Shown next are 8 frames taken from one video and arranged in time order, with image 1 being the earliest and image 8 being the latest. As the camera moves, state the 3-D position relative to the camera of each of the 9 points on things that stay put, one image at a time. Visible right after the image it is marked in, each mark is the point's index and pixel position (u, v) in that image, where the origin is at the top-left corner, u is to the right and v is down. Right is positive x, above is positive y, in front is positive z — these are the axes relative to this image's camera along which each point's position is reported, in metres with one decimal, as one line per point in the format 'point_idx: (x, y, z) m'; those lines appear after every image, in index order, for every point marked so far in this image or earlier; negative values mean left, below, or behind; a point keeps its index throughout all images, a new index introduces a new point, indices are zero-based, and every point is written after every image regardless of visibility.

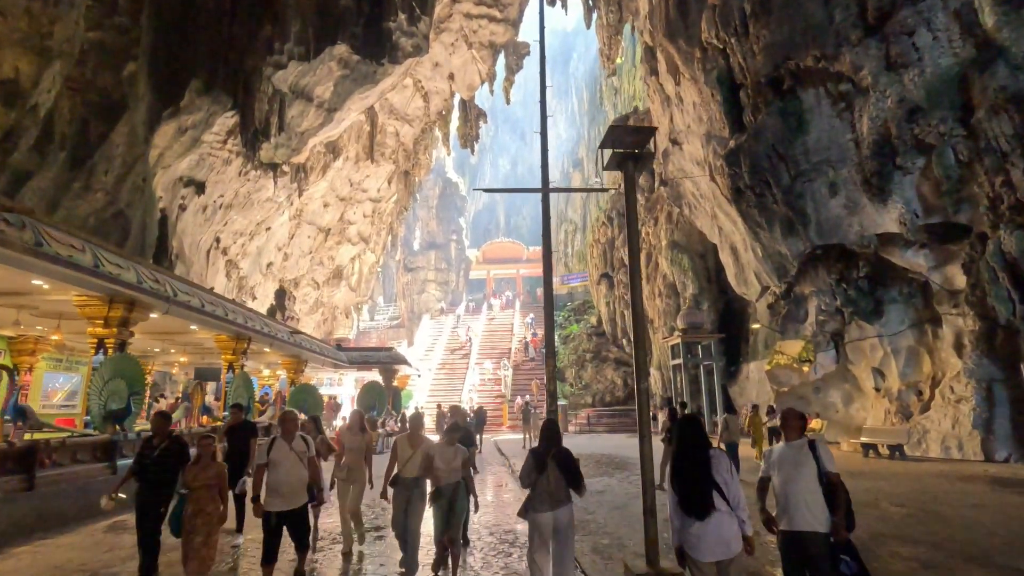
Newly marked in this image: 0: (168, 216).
0: (-10.5, +2.1, +16.5) m
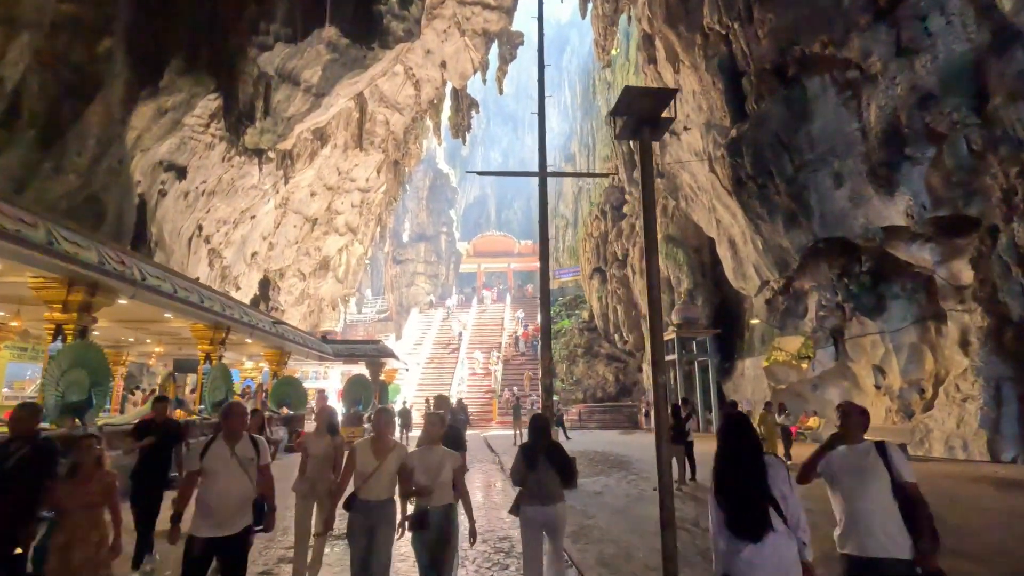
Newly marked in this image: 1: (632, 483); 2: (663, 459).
0: (-10.7, +2.5, +15.8) m
1: (+1.9, -3.1, +8.5) m
2: (+1.0, -1.2, +3.7) m
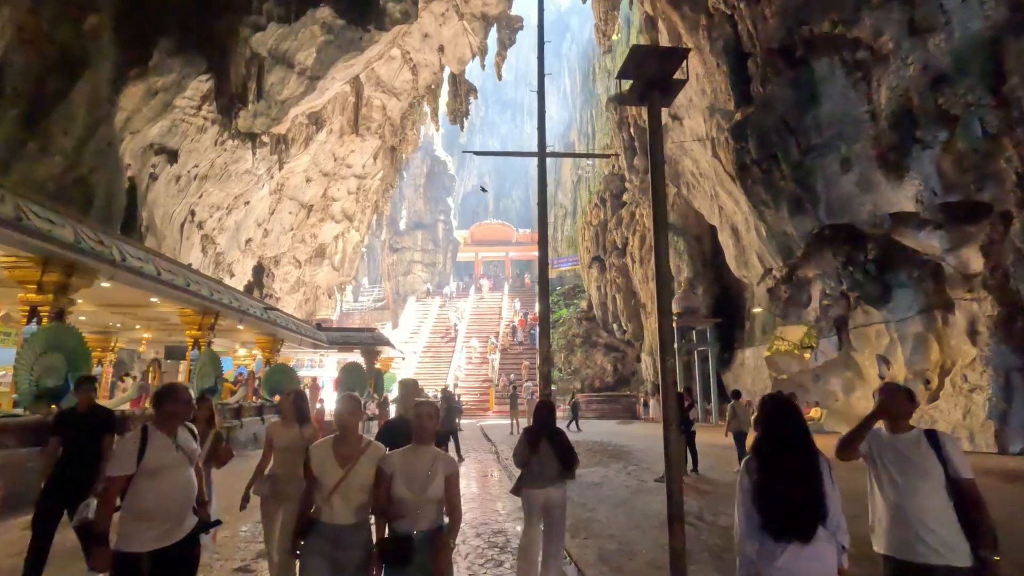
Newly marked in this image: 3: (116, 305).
0: (-10.7, +2.9, +15.4) m
1: (+1.9, -2.9, +8.3) m
2: (+1.0, -1.0, +3.4) m
3: (-7.9, -0.3, +10.7) m
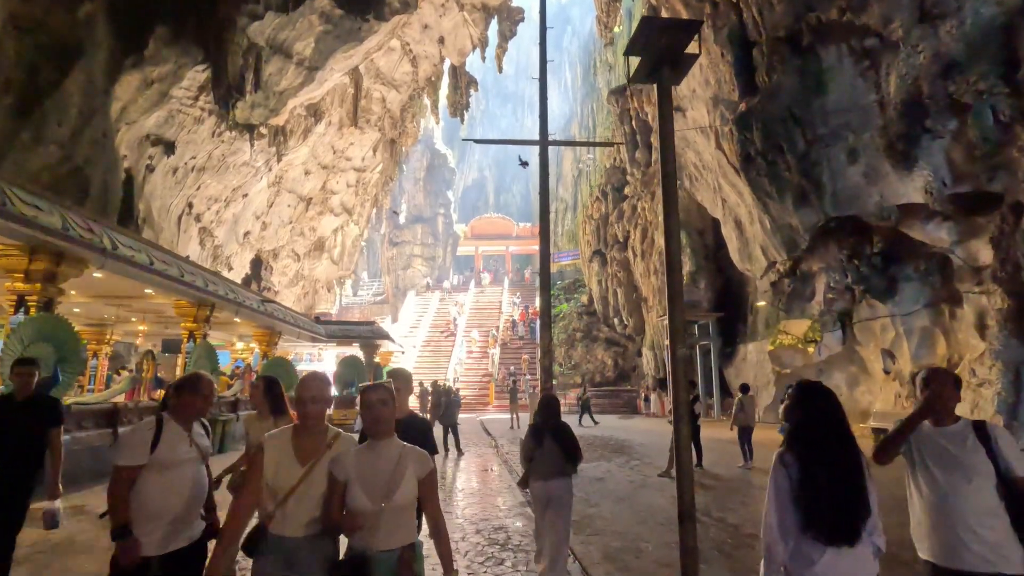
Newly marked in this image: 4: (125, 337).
0: (-10.7, +3.2, +15.2) m
1: (+1.9, -2.7, +8.1) m
2: (+1.0, -0.9, +3.2) m
3: (-7.9, -0.1, +10.5) m
4: (-11.3, -1.5, +15.6) m
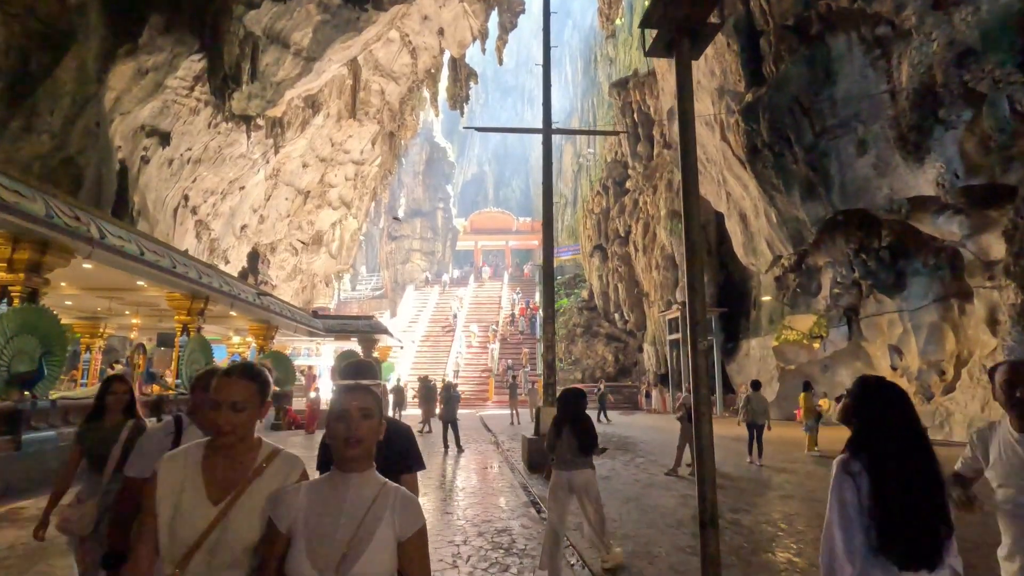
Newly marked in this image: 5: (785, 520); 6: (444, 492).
0: (-10.7, +3.4, +14.9) m
1: (+1.9, -2.6, +7.9) m
2: (+1.1, -0.8, +2.9) m
3: (-7.9, 0.0, +10.2) m
4: (-11.3, -1.2, +15.4) m
5: (+2.6, -2.2, +5.0) m
6: (-0.8, -2.5, +6.4) m
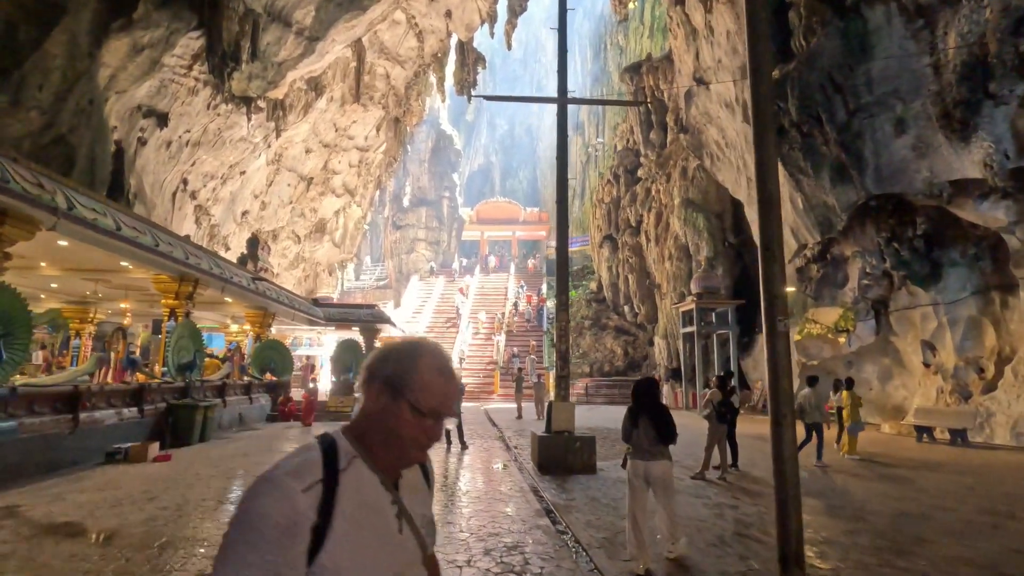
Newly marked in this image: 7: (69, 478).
0: (-10.4, +3.8, +14.2) m
1: (+2.0, -2.4, +7.2) m
2: (+1.1, -0.7, +2.2) m
3: (-7.7, +0.4, +9.6) m
4: (-11.1, -0.8, +14.8) m
5: (+2.6, -2.0, +4.3) m
6: (-0.7, -2.2, +5.7) m
7: (-5.0, -2.2, +6.1) m
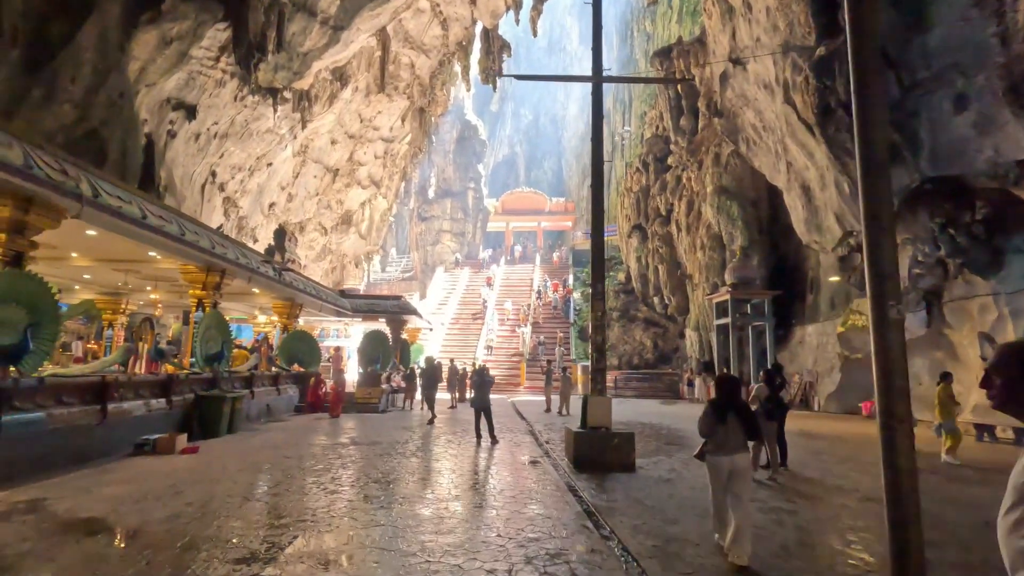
0: (-9.7, +4.0, +14.2) m
1: (+2.4, -2.3, +6.8) m
2: (+1.3, -0.6, +1.8) m
3: (-7.2, +0.5, +9.6) m
4: (-10.3, -0.6, +14.9) m
5: (+2.9, -1.9, +3.8) m
6: (-0.3, -2.1, +5.4) m
7: (-4.6, -2.0, +6.0) m
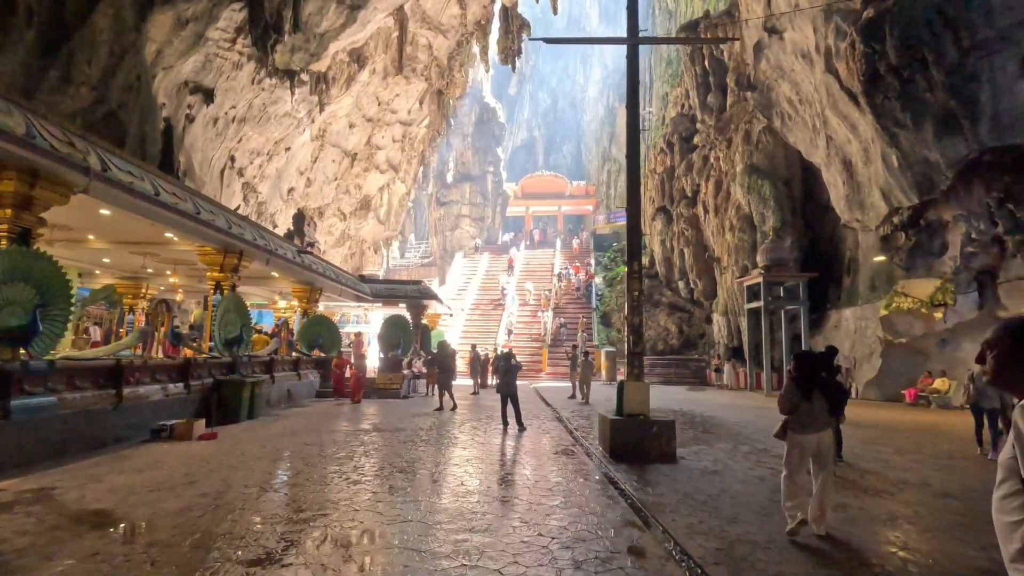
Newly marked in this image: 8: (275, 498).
0: (-9.1, +4.4, +14.0) m
1: (+2.8, -2.0, +6.3) m
2: (+1.6, -0.5, +1.4) m
3: (-6.7, +0.8, +9.3) m
4: (-9.7, -0.1, +14.8) m
5: (+3.2, -1.7, +3.3) m
6: (0.0, -1.9, +5.1) m
7: (-4.3, -1.8, +5.7) m
8: (-1.9, -1.7, +4.4) m
